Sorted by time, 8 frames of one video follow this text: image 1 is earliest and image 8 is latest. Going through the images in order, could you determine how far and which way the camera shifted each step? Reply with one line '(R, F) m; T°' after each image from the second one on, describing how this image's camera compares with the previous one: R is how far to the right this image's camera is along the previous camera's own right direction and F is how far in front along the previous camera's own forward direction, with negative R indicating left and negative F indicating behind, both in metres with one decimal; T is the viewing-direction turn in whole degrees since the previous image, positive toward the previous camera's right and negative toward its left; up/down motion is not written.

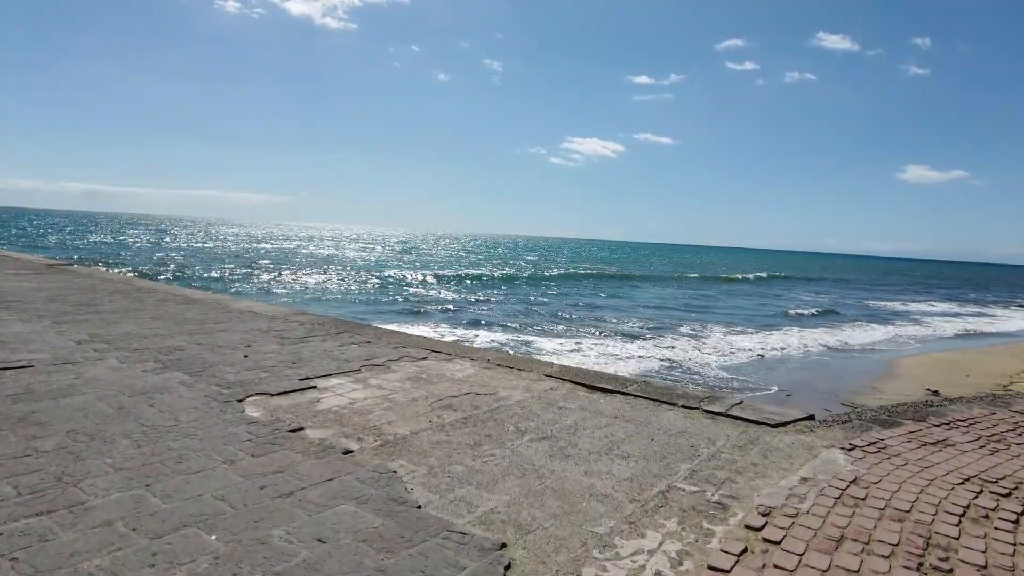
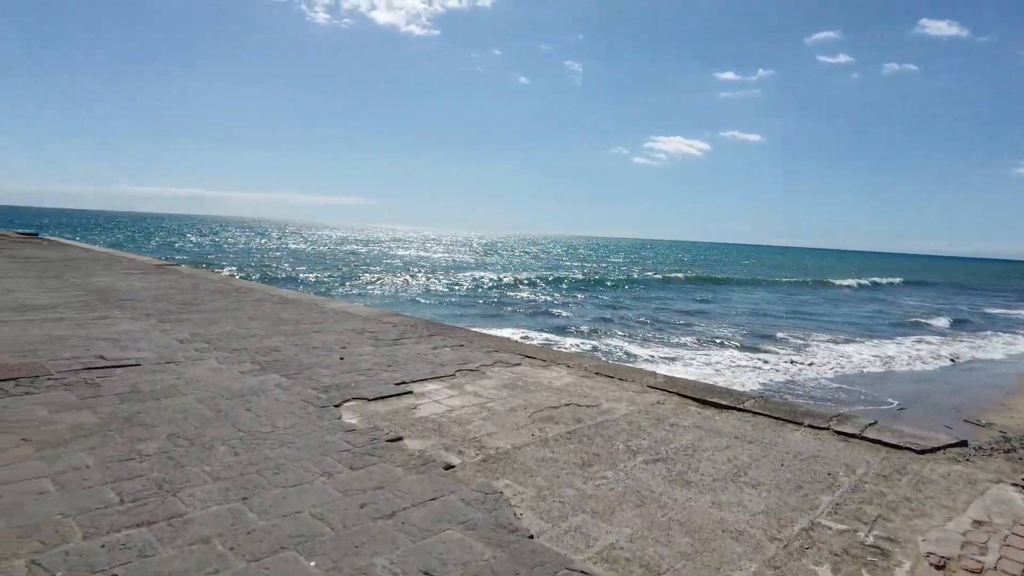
(-0.1, +0.2) m; -7°
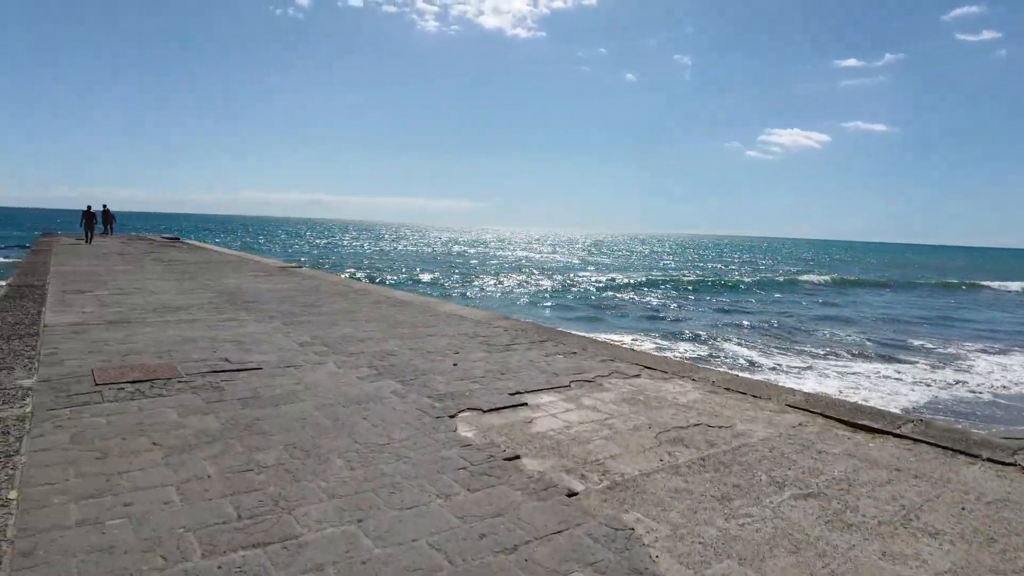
(-0.1, +0.2) m; -9°
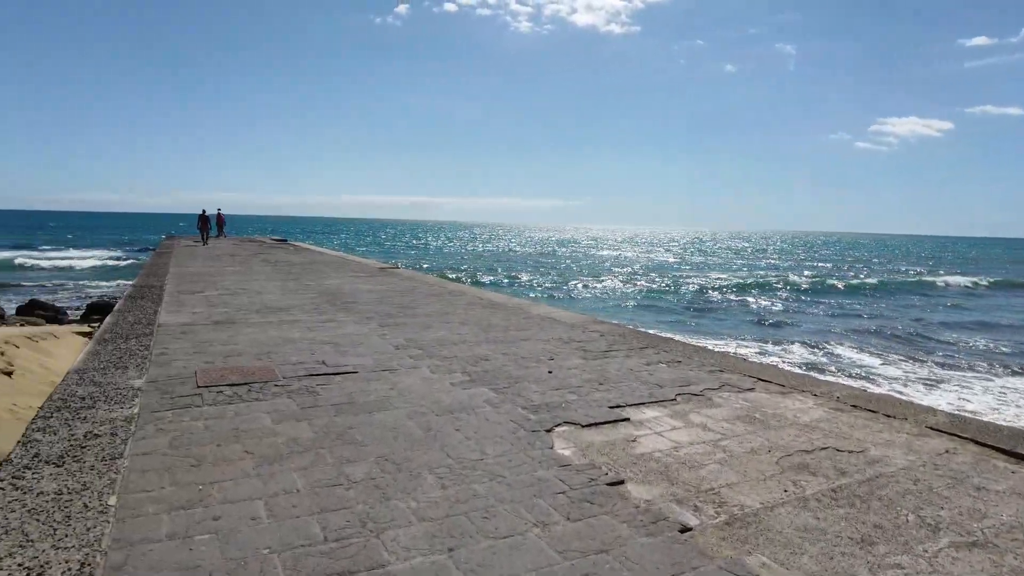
(0.0, +0.2) m; -8°
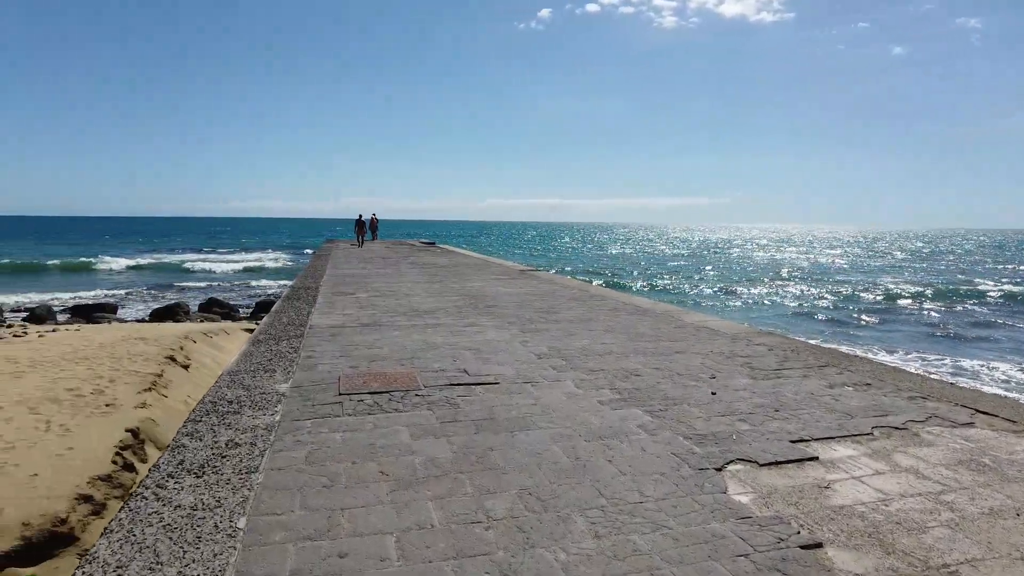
(-0.1, +0.4) m; -12°
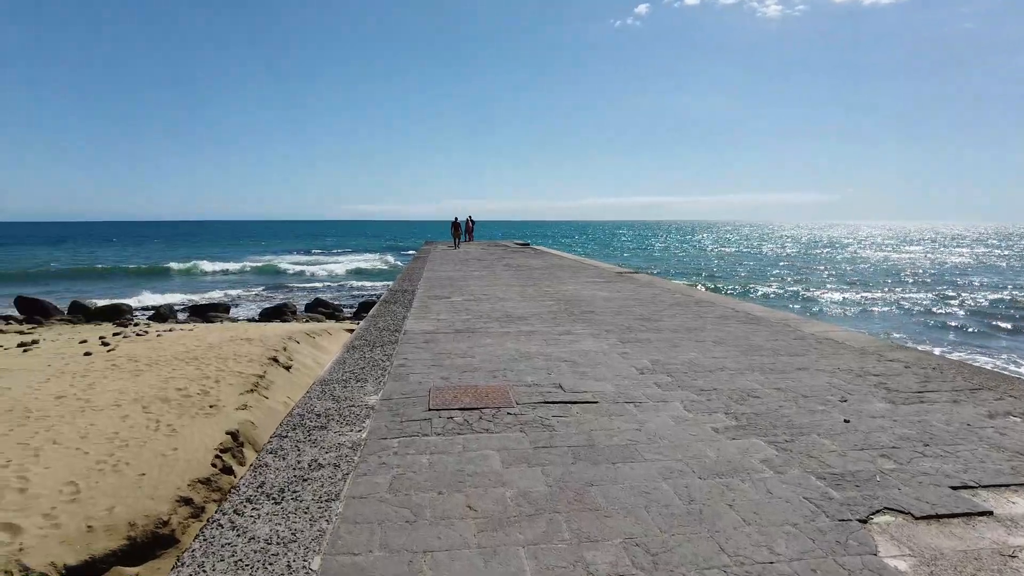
(0.0, +0.3) m; -8°
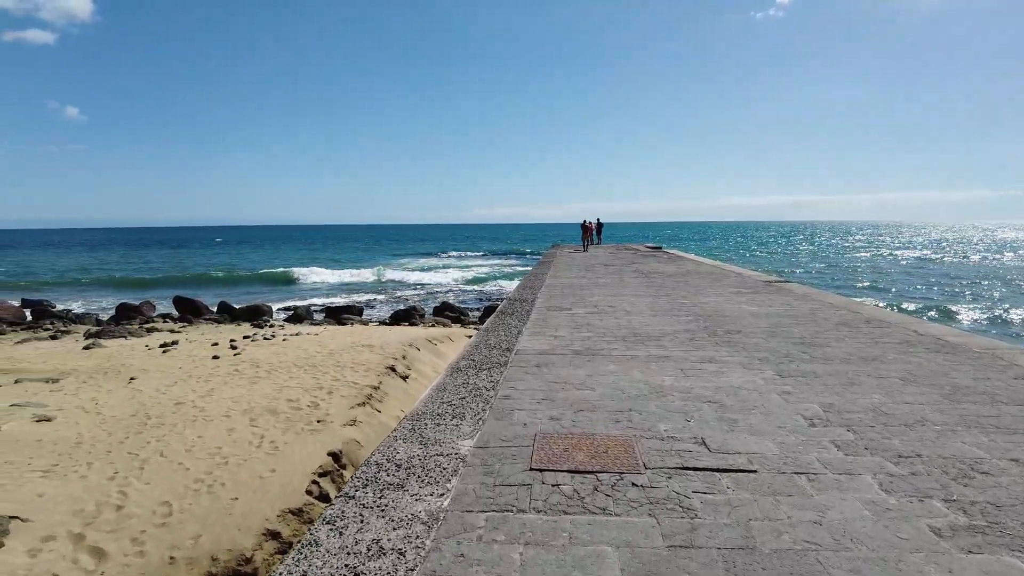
(0.0, +0.8) m; -11°
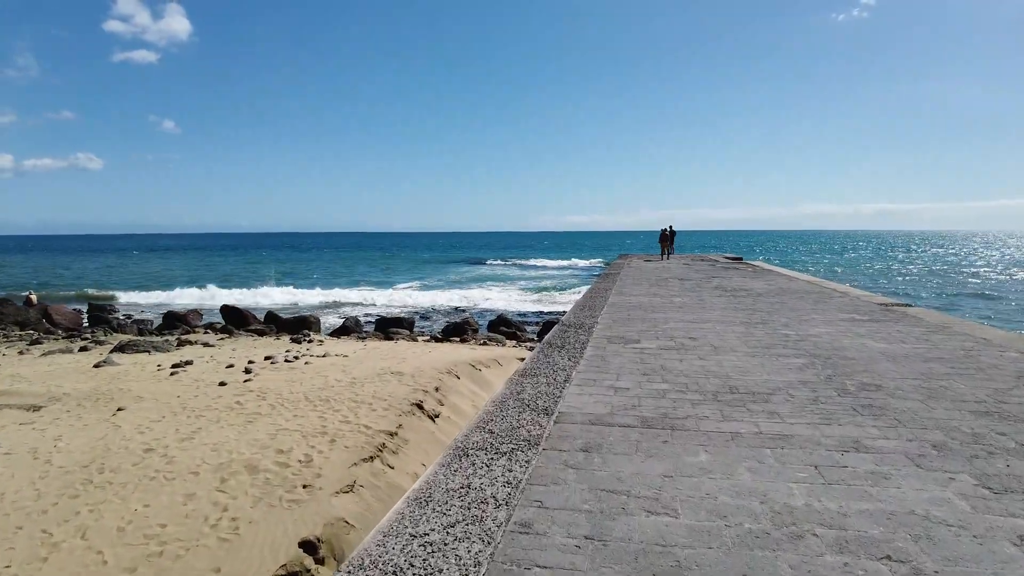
(+0.1, +1.6) m; -6°
